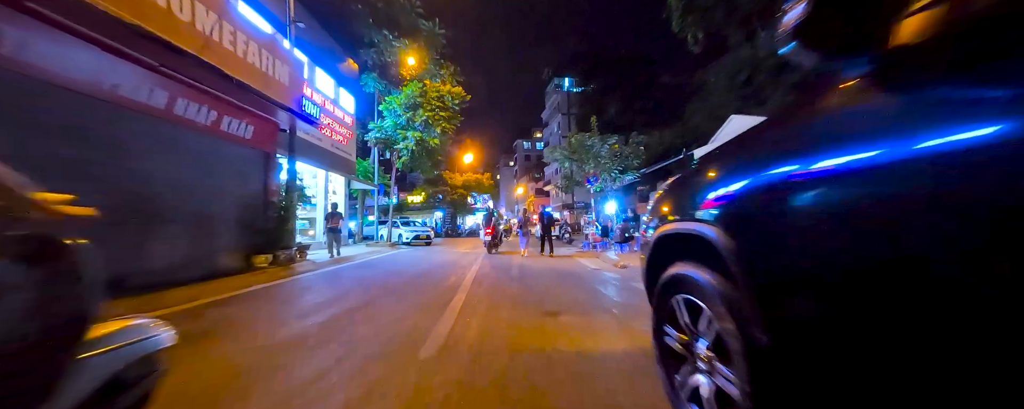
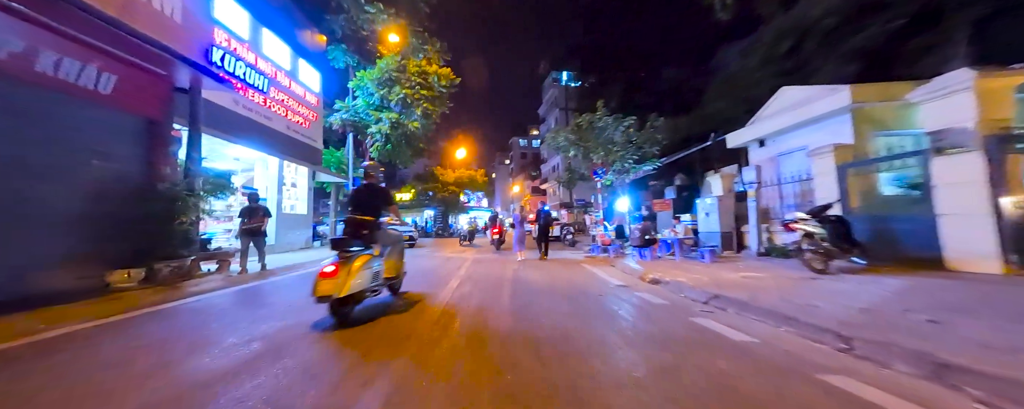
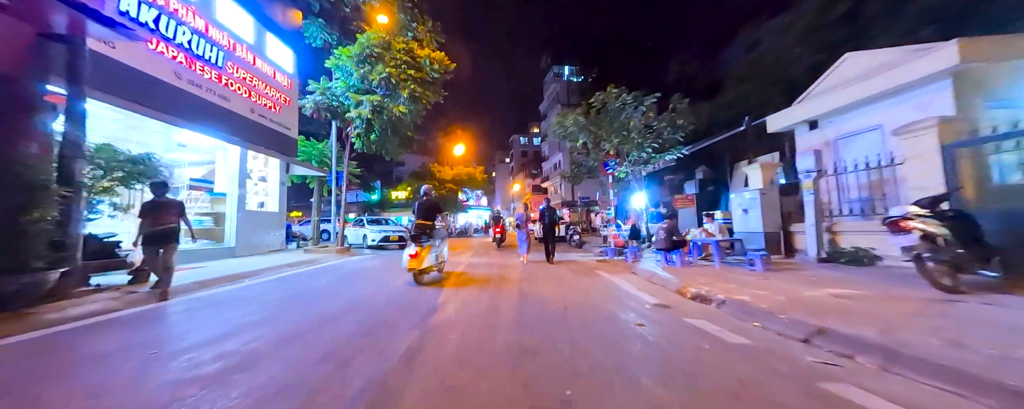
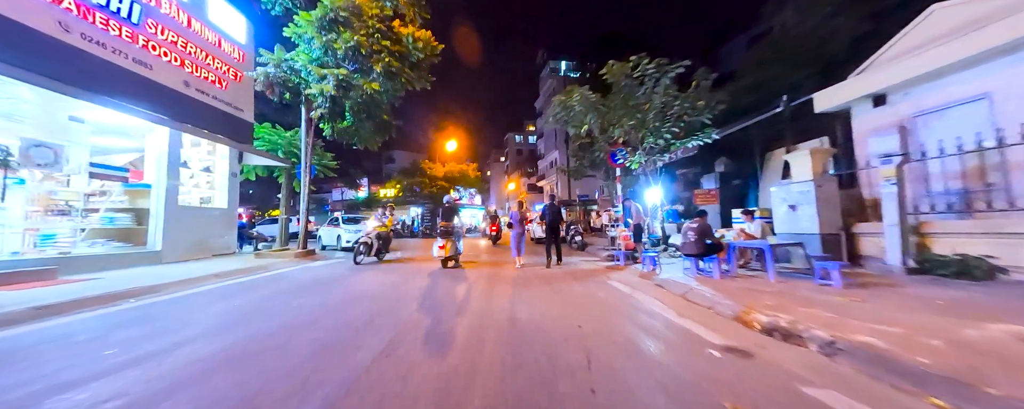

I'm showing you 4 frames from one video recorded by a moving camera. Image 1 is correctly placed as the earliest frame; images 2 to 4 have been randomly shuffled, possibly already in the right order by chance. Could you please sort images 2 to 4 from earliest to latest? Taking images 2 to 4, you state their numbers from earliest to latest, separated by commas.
2, 3, 4
